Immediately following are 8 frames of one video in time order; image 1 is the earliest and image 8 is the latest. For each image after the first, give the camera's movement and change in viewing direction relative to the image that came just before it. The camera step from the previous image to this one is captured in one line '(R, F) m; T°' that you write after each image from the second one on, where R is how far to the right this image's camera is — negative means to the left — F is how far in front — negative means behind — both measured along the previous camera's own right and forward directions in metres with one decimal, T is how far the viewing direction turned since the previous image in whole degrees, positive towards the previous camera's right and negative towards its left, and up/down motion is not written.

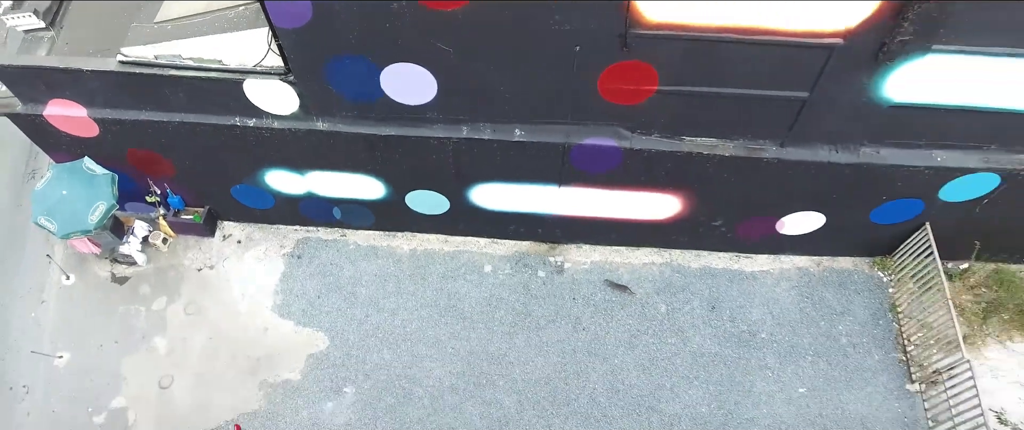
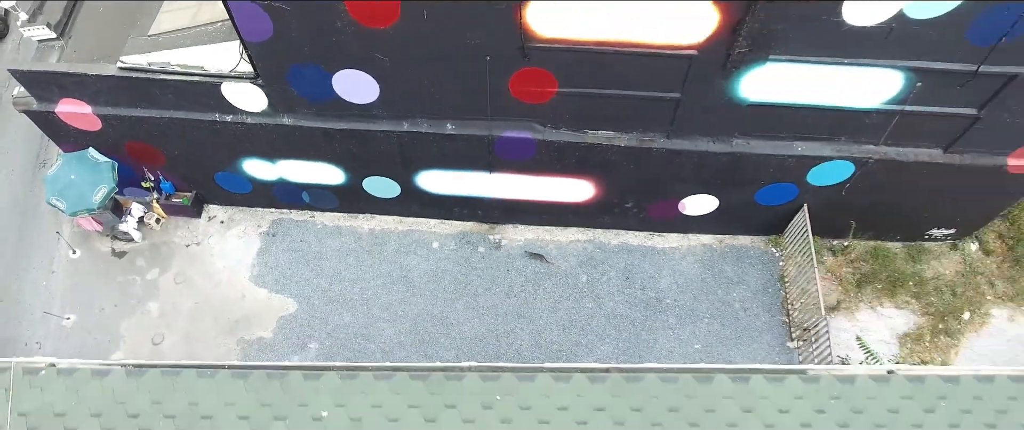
(+0.9, -1.4) m; 0°
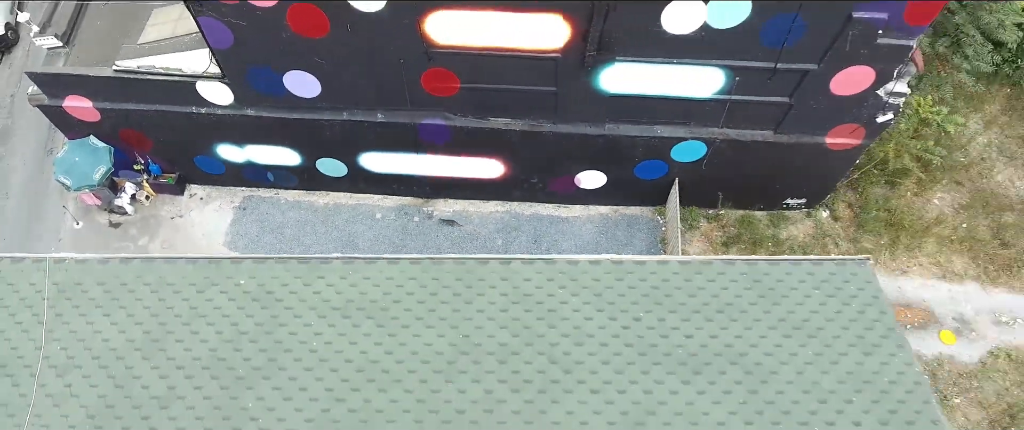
(+1.4, -2.1) m; 0°
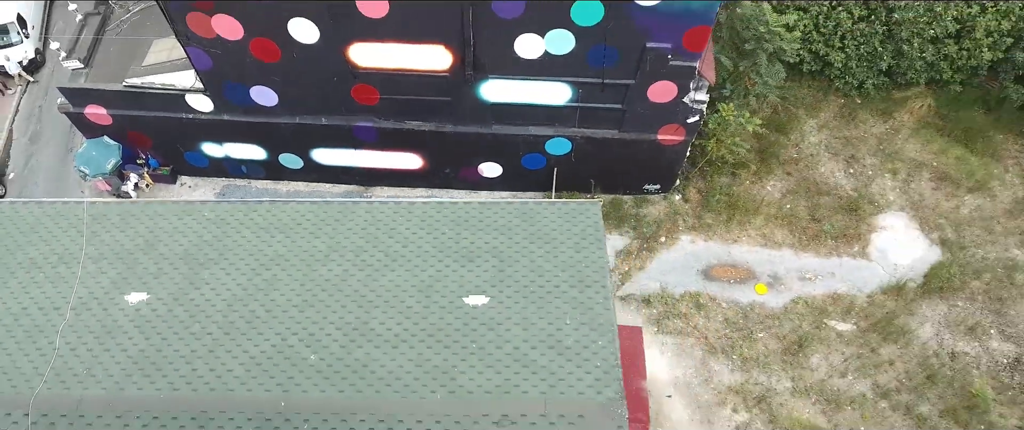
(+2.1, -3.4) m; 0°
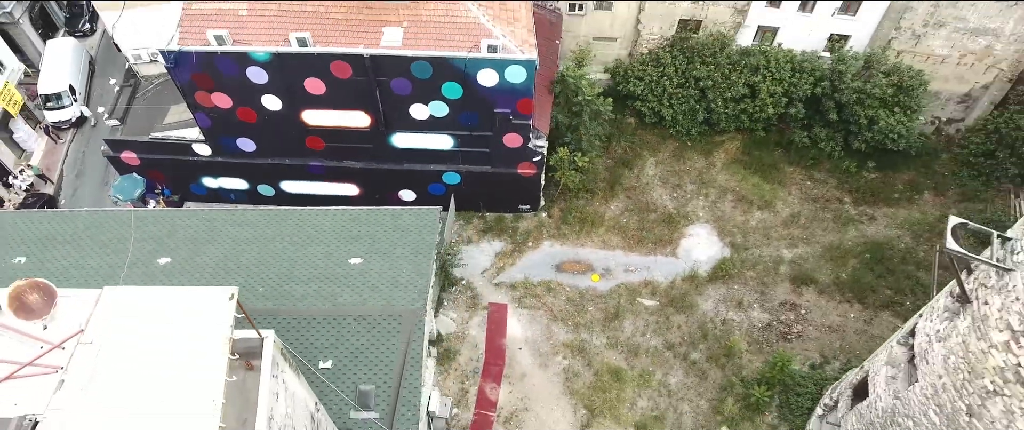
(+3.1, -6.1) m; 0°
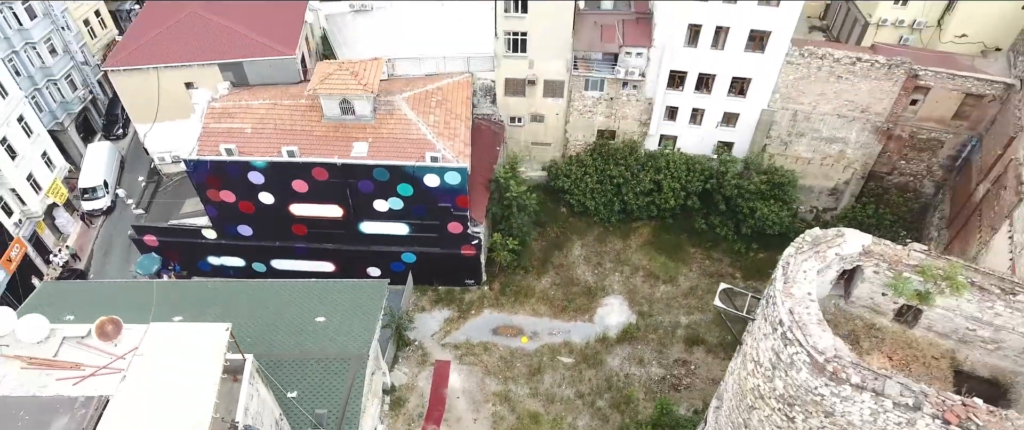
(+2.4, -5.0) m; 0°
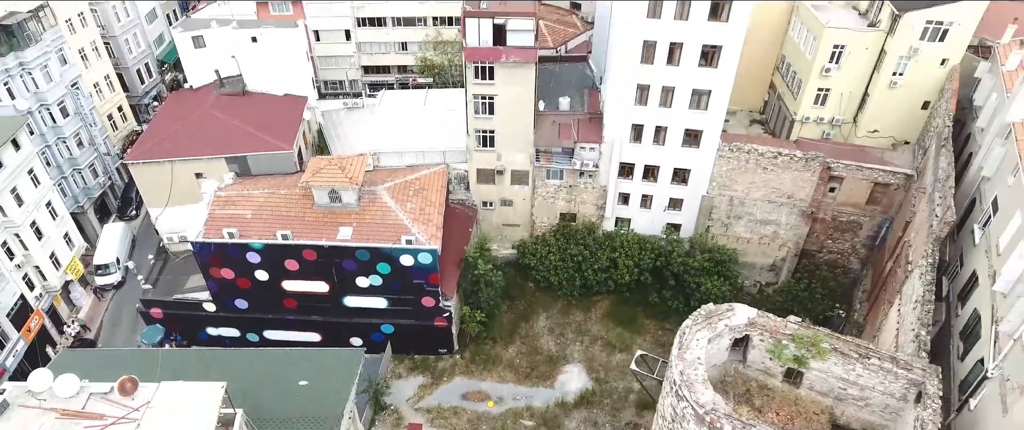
(+1.5, -3.3) m; 0°
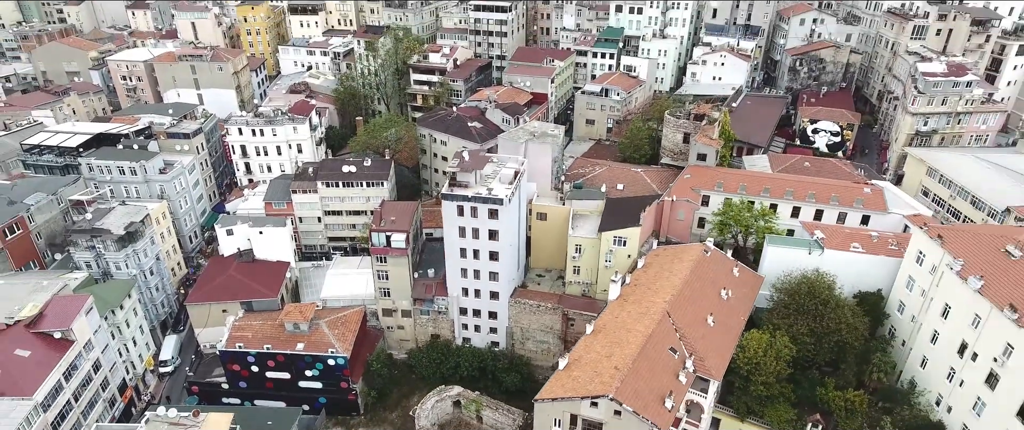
(+11.1, -24.4) m; -1°
